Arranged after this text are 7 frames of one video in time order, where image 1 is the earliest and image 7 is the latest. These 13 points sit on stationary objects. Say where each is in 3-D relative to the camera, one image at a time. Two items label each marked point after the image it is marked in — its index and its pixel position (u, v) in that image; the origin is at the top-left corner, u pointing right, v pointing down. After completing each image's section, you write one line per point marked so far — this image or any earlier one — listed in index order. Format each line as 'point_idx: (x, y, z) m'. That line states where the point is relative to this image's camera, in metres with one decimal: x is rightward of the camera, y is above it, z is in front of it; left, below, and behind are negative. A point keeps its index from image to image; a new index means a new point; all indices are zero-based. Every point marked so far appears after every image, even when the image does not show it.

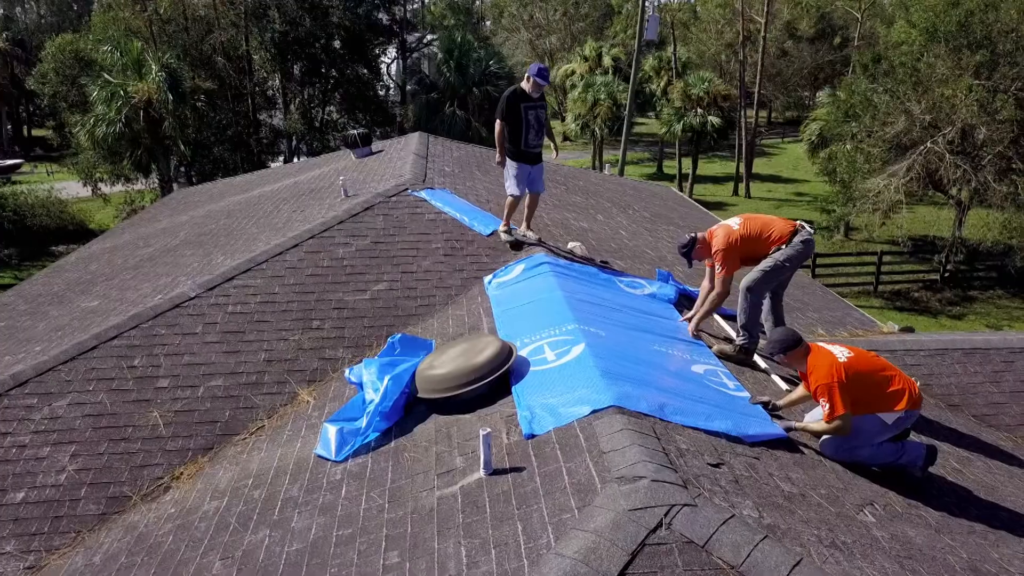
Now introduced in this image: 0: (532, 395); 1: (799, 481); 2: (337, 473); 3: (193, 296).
0: (+0.1, -0.7, +5.2) m
1: (+1.7, -1.1, +4.7) m
2: (-1.1, -1.2, +5.2) m
3: (-3.0, -0.1, +7.6) m
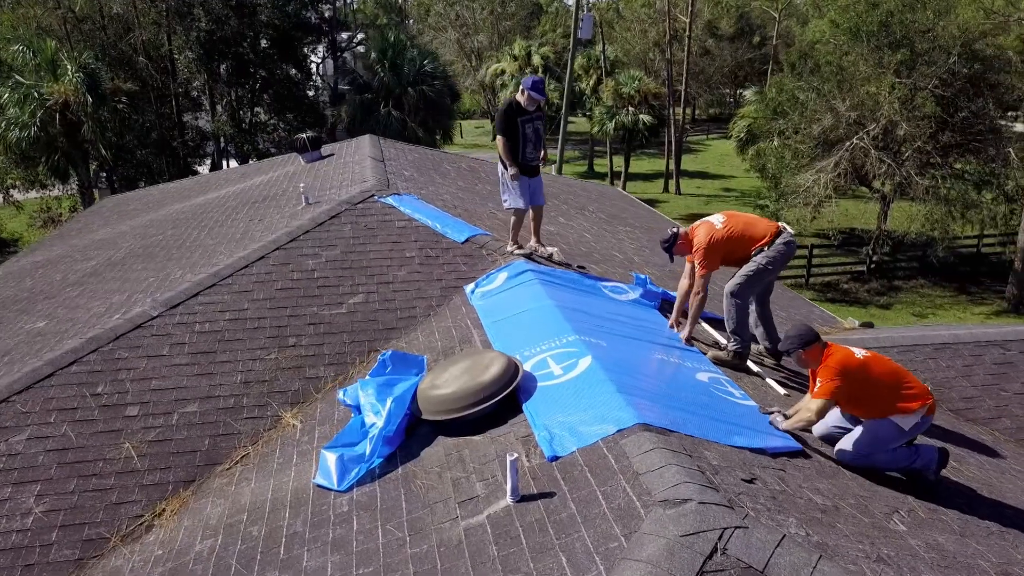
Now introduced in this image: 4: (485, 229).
0: (+0.2, -0.8, +5.0) m
1: (+1.8, -1.1, +4.6) m
2: (-1.0, -1.3, +4.9) m
3: (-3.1, -0.2, +7.1) m
4: (-0.3, +0.7, +9.2) m
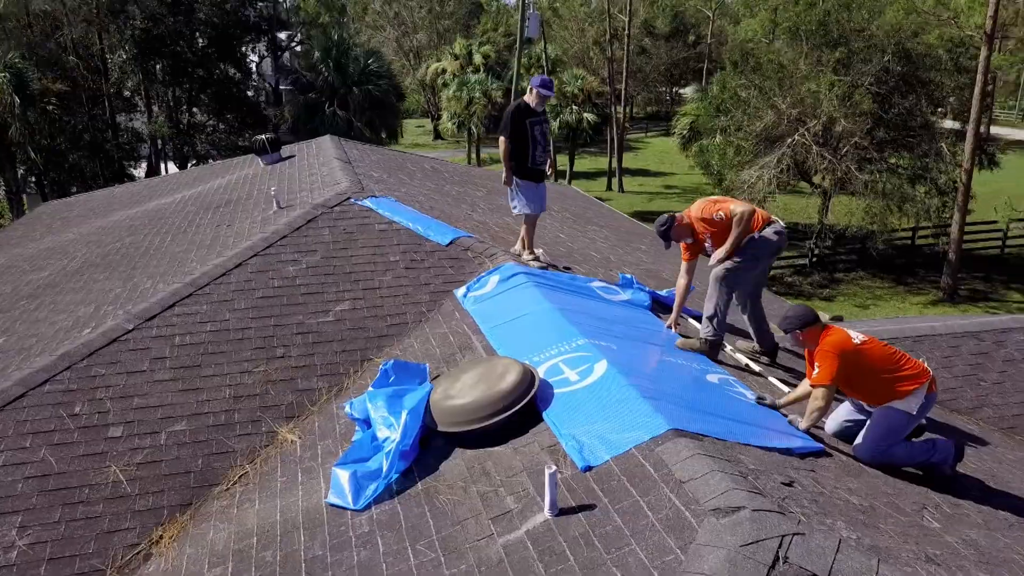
0: (+0.3, -0.8, +4.9) m
1: (+1.9, -1.1, +4.6) m
2: (-0.8, -1.3, +4.7) m
3: (-3.1, -0.3, +6.7) m
4: (-0.5, +0.6, +9.0) m
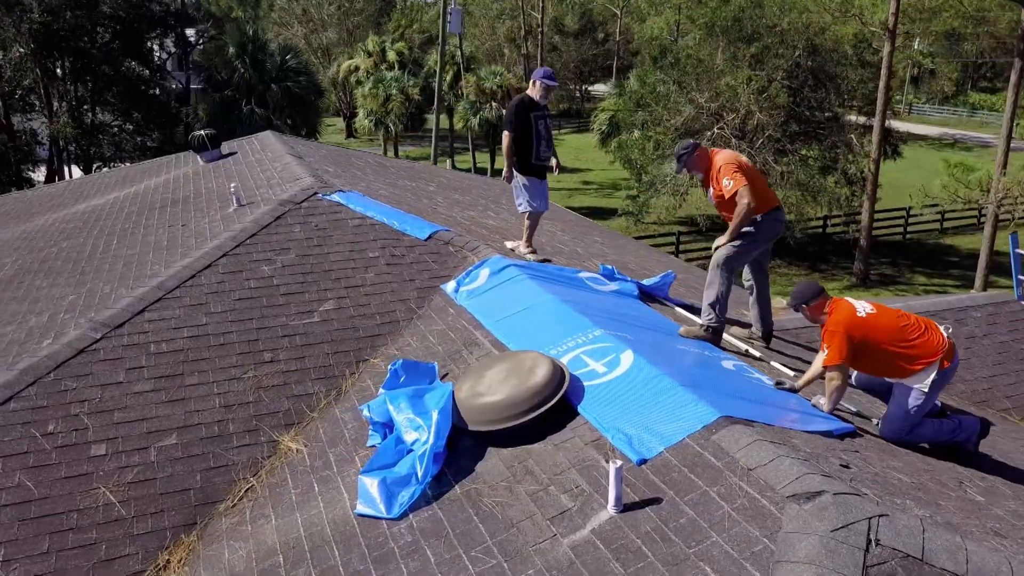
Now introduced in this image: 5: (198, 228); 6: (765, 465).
0: (+0.6, -0.7, +4.7) m
1: (+2.2, -1.0, +4.6) m
2: (-0.6, -1.3, +4.4) m
3: (-3.1, -0.4, +6.1) m
4: (-0.8, +0.7, +8.7) m
5: (-3.2, +0.6, +8.4) m
6: (+1.2, -0.9, +4.0) m
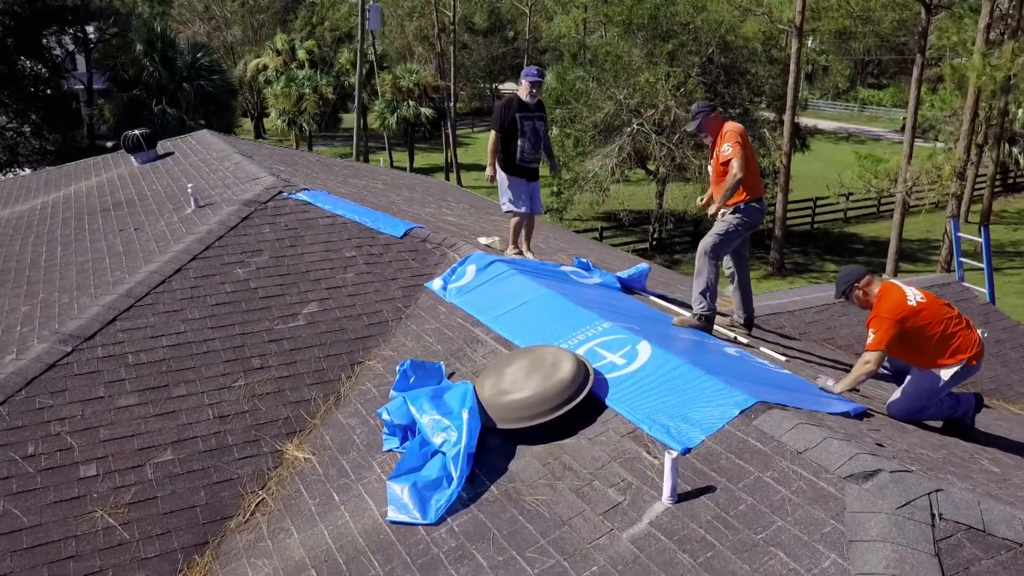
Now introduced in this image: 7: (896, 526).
0: (+0.7, -0.7, +4.7) m
1: (+2.4, -0.9, +4.8) m
2: (-0.3, -1.3, +4.2) m
3: (-3.0, -0.4, +5.7) m
4: (-1.1, +0.7, +8.5) m
5: (-3.4, +0.5, +7.9) m
6: (+1.5, -0.8, +4.0) m
7: (+1.6, -1.0, +3.5) m
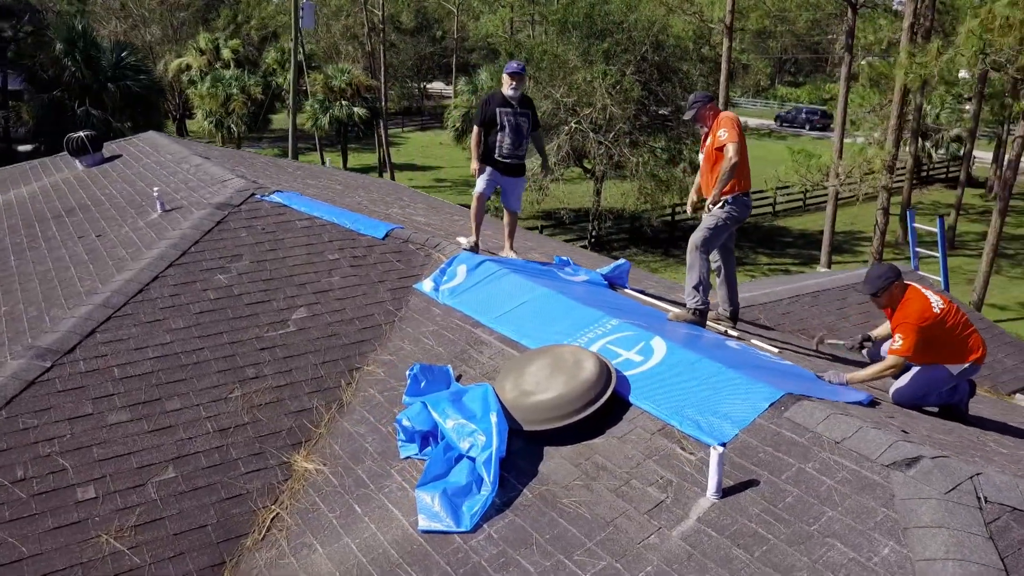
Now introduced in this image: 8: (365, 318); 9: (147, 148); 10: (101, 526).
0: (+0.9, -0.7, +4.7) m
1: (+2.5, -0.8, +4.9) m
2: (-0.1, -1.3, +4.1) m
3: (-3.0, -0.5, +5.4) m
4: (-1.3, +0.7, +8.3) m
5: (-3.6, +0.5, +7.5) m
6: (+1.7, -0.7, +4.1) m
7: (+1.9, -1.0, +3.5) m
8: (-1.2, -0.2, +6.6) m
9: (-4.9, +1.9, +11.2) m
10: (-2.2, -1.3, +4.5) m
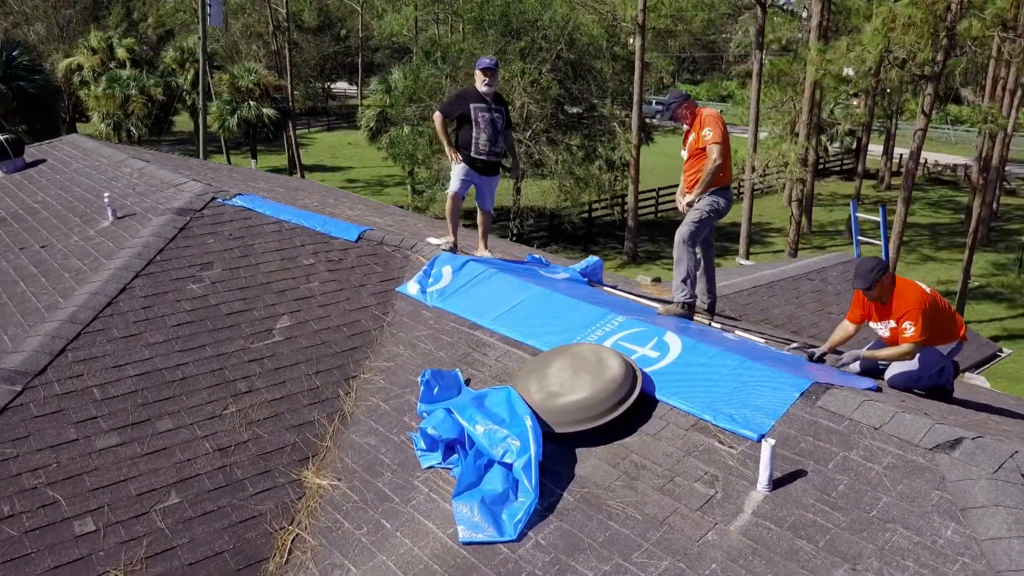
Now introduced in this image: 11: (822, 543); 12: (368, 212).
0: (+1.0, -0.6, +4.6) m
1: (+2.6, -0.8, +5.0) m
2: (+0.1, -1.3, +4.0) m
3: (-2.9, -0.6, +4.9) m
4: (-1.6, +0.6, +8.1) m
5: (-3.7, +0.3, +7.0) m
6: (+1.9, -0.7, +4.2) m
7: (+2.2, -0.9, +3.6) m
8: (-1.2, -0.3, +6.3) m
9: (-5.5, +1.8, +10.5) m
10: (-2.0, -1.4, +4.2) m
11: (+1.4, -1.1, +3.6) m
12: (-1.9, +1.0, +11.4) m
